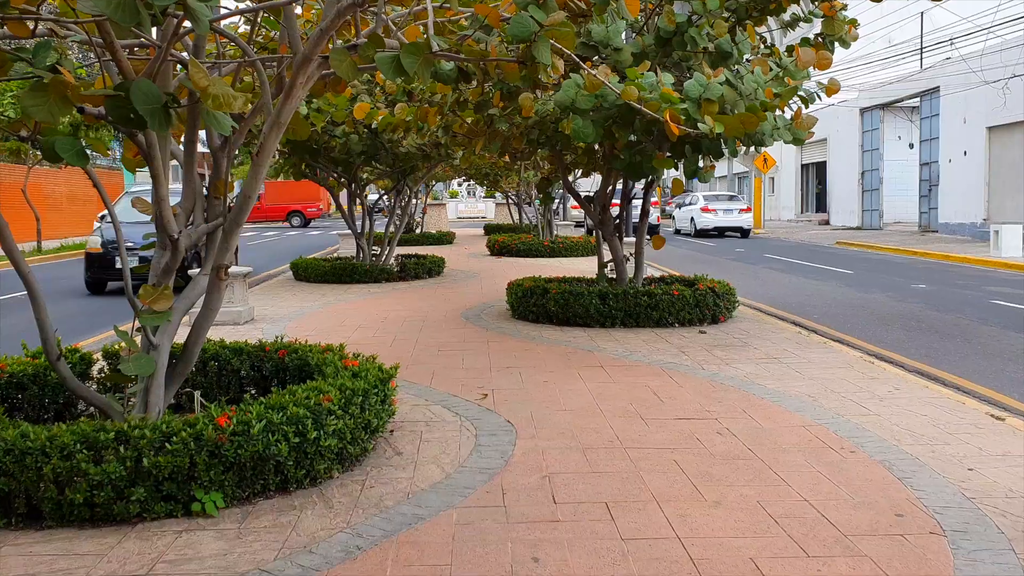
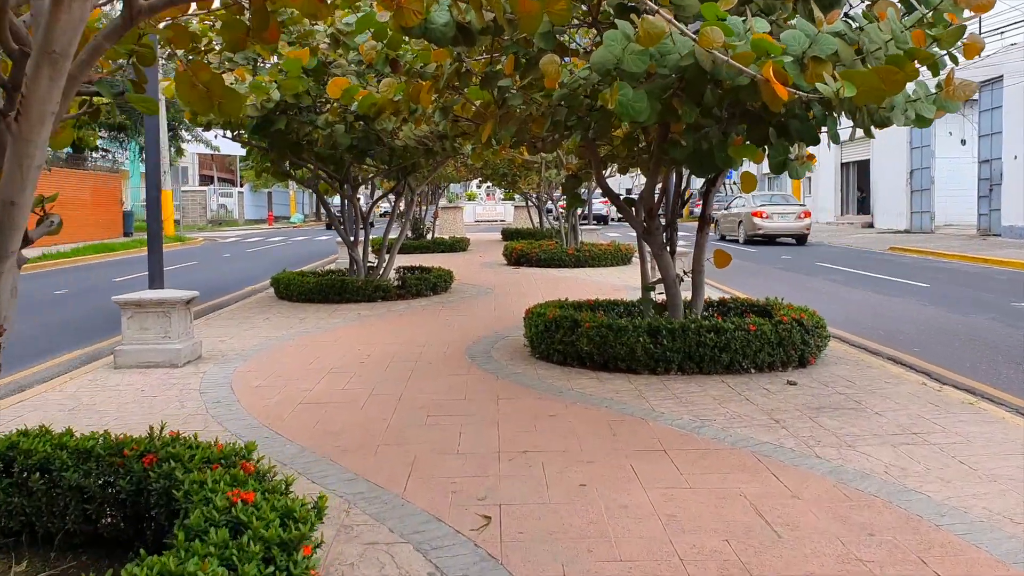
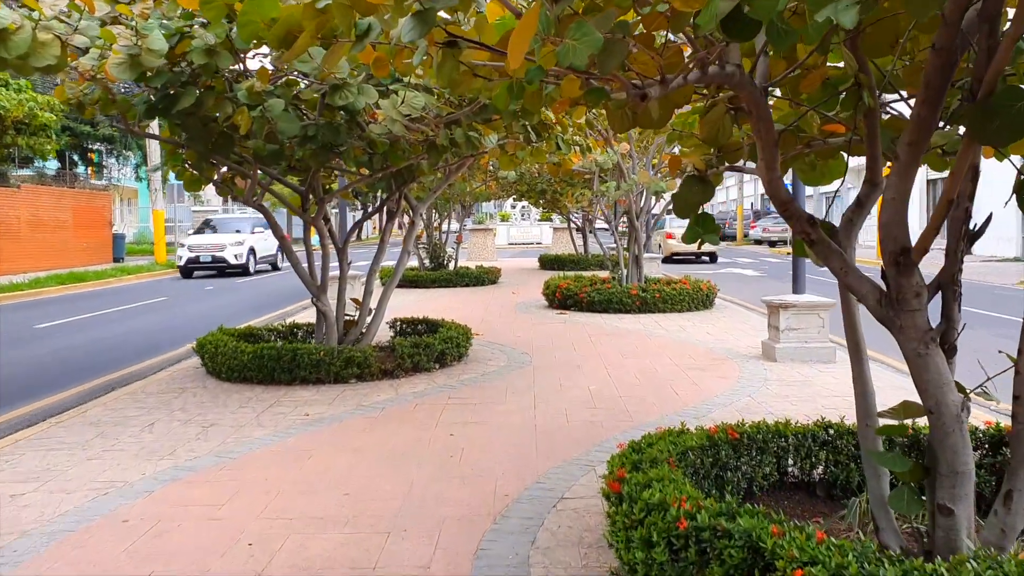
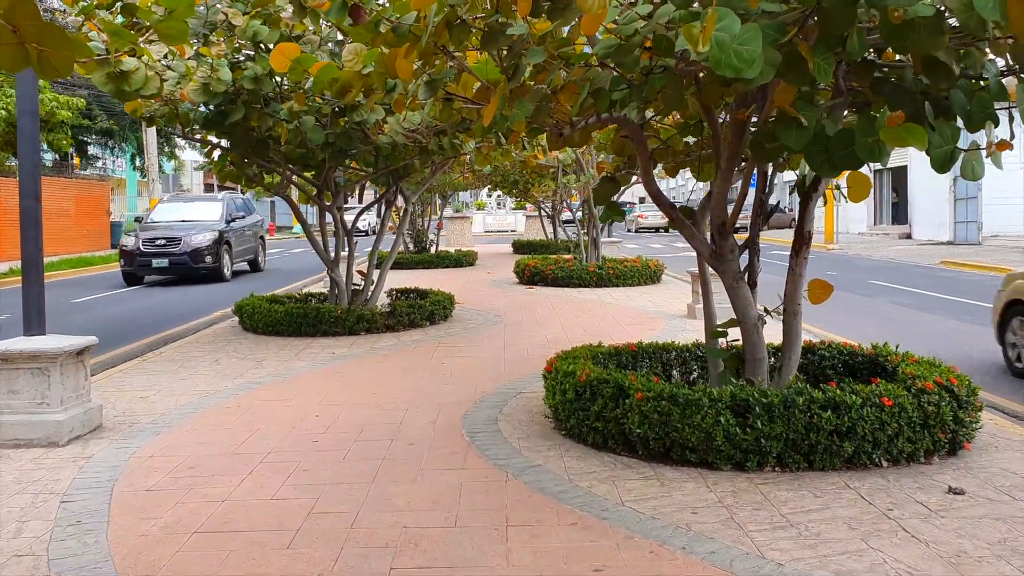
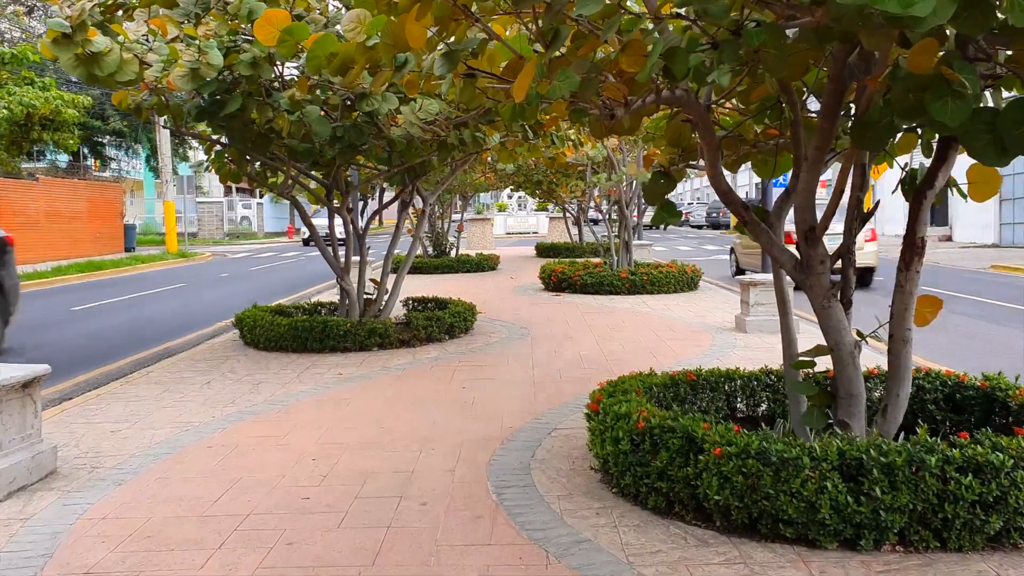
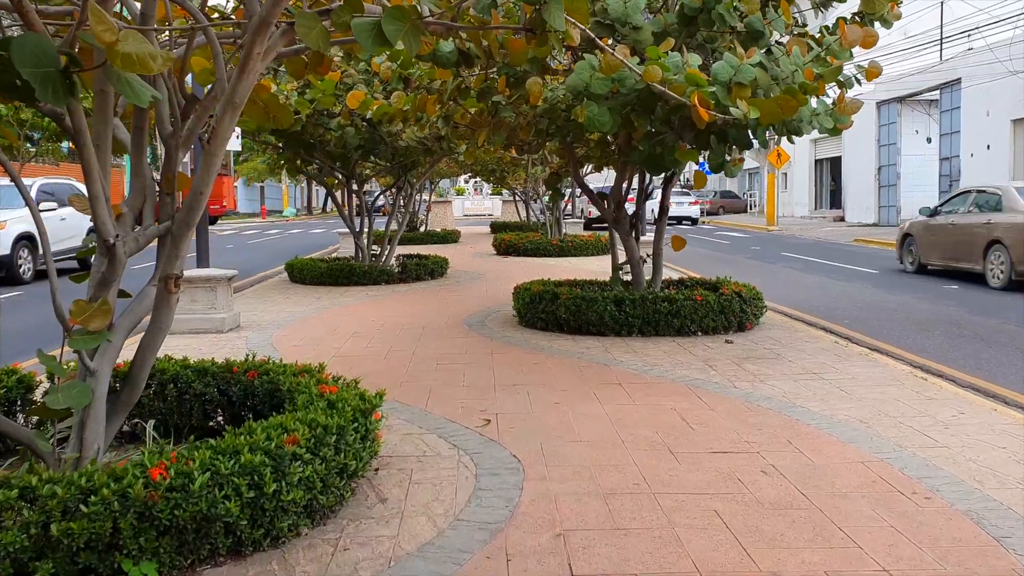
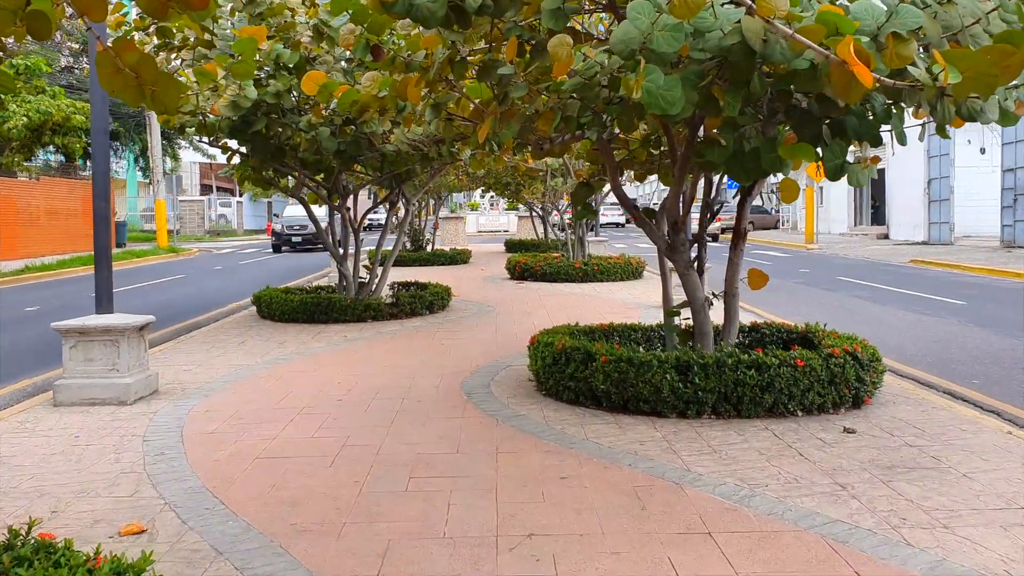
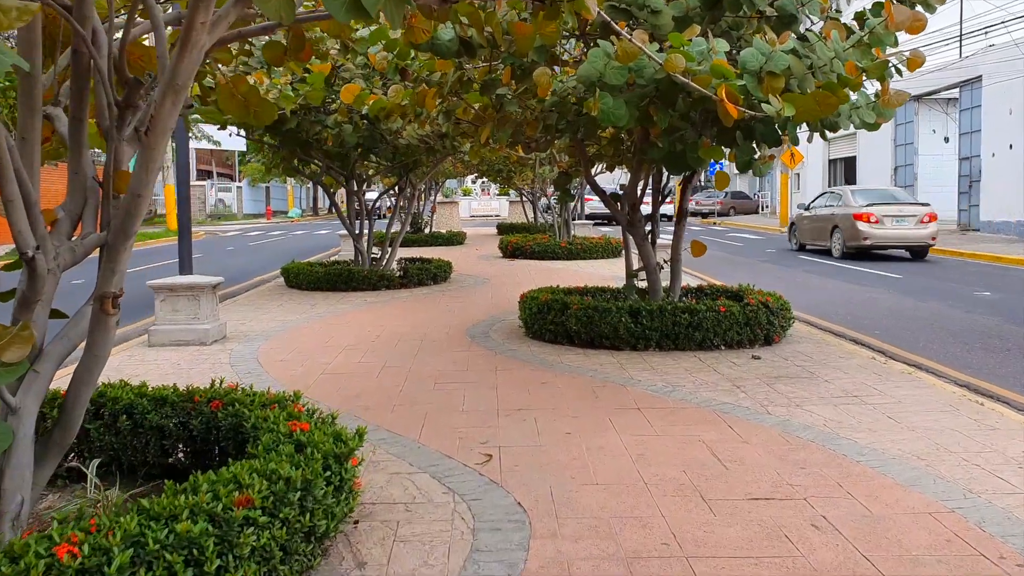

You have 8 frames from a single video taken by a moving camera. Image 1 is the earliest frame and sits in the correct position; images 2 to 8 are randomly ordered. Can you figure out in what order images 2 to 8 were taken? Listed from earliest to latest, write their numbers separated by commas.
6, 8, 2, 7, 4, 5, 3
